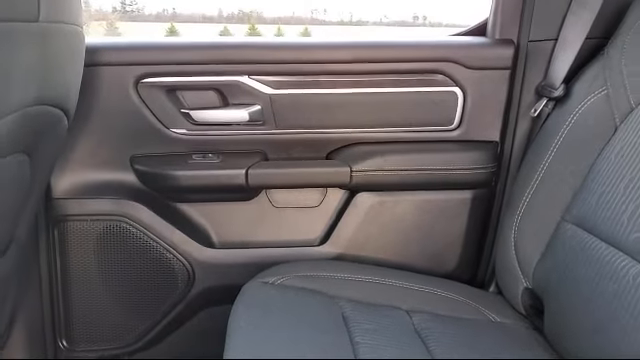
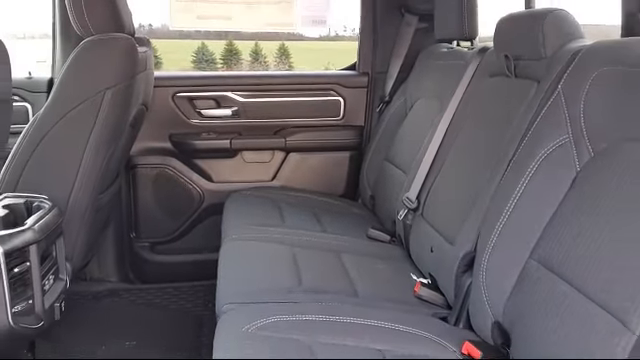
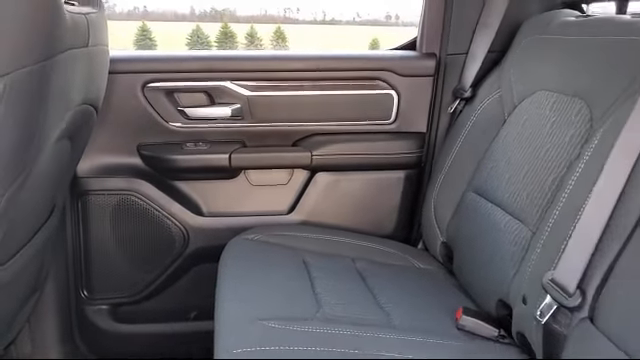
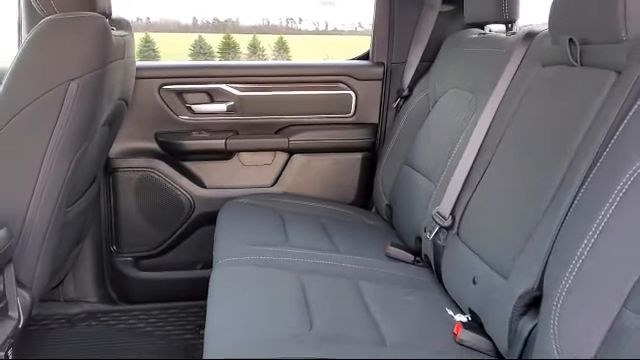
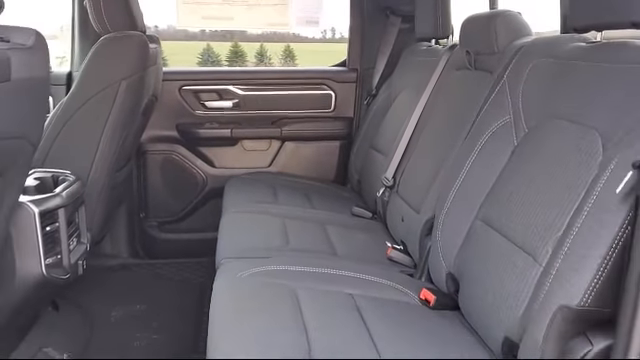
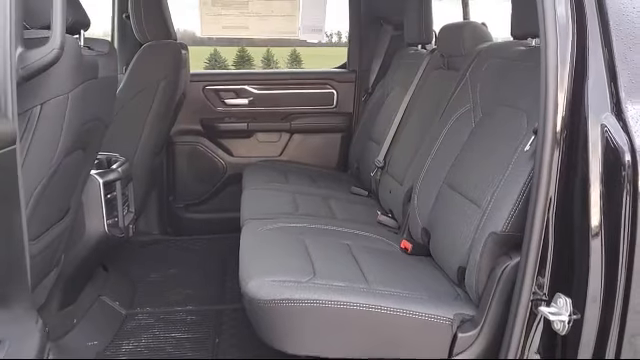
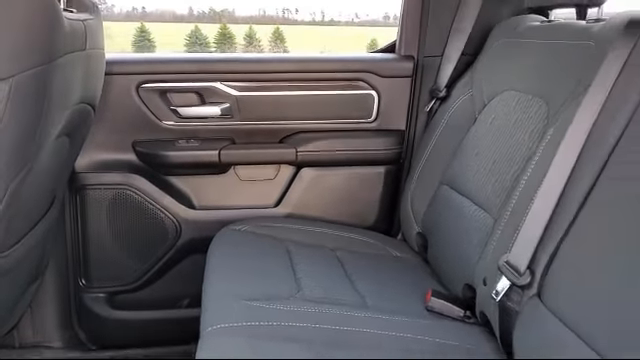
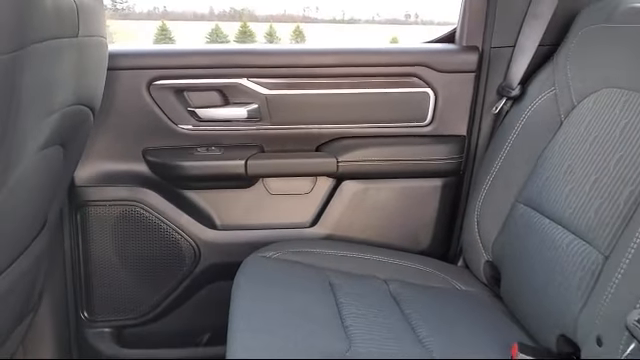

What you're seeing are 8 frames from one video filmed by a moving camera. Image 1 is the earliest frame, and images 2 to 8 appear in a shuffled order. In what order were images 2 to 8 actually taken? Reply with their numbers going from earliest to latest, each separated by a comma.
8, 3, 7, 4, 2, 5, 6
